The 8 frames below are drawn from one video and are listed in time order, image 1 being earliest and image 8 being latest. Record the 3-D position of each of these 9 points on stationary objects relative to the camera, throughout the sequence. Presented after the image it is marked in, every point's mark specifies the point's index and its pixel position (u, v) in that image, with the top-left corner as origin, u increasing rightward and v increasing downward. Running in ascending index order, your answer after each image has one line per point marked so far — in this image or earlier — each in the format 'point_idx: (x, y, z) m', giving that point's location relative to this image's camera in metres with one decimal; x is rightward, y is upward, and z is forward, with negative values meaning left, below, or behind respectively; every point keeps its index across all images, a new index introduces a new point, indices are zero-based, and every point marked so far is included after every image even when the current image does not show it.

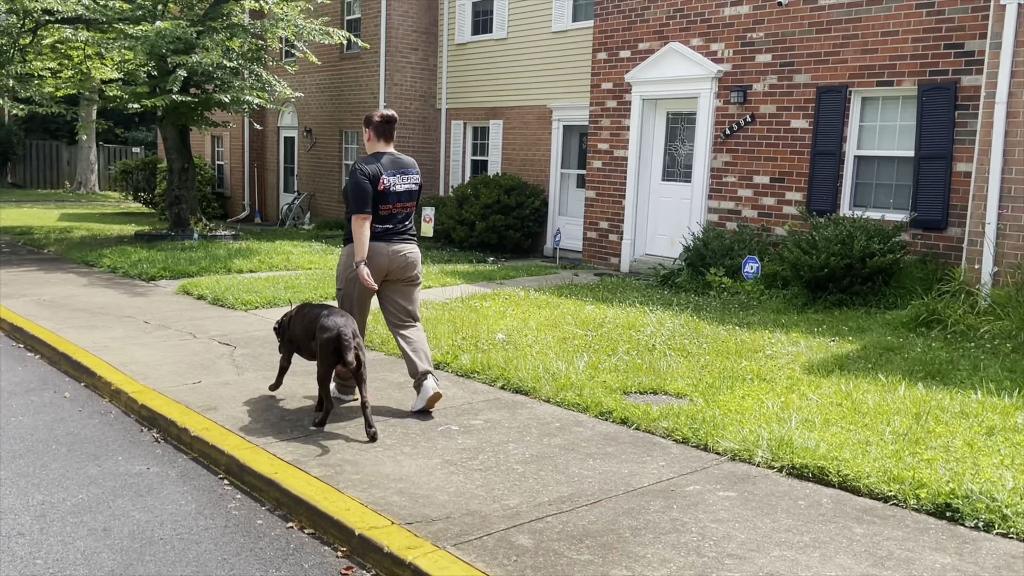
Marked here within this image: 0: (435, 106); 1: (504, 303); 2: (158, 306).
0: (-1.6, +3.7, +18.4) m
1: (-0.1, -0.2, +8.9) m
2: (-3.7, -0.2, +9.4) m
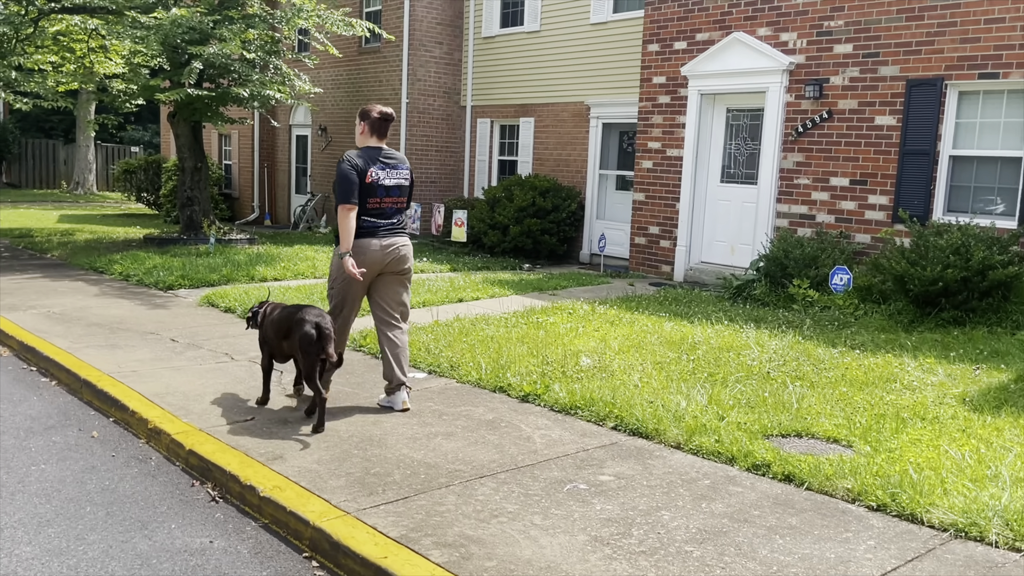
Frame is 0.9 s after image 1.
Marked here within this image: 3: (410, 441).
0: (-1.0, +3.6, +17.5) m
1: (+0.5, -0.3, +8.0) m
2: (-3.1, -0.3, +8.4) m
3: (-0.5, -0.8, +4.6) m
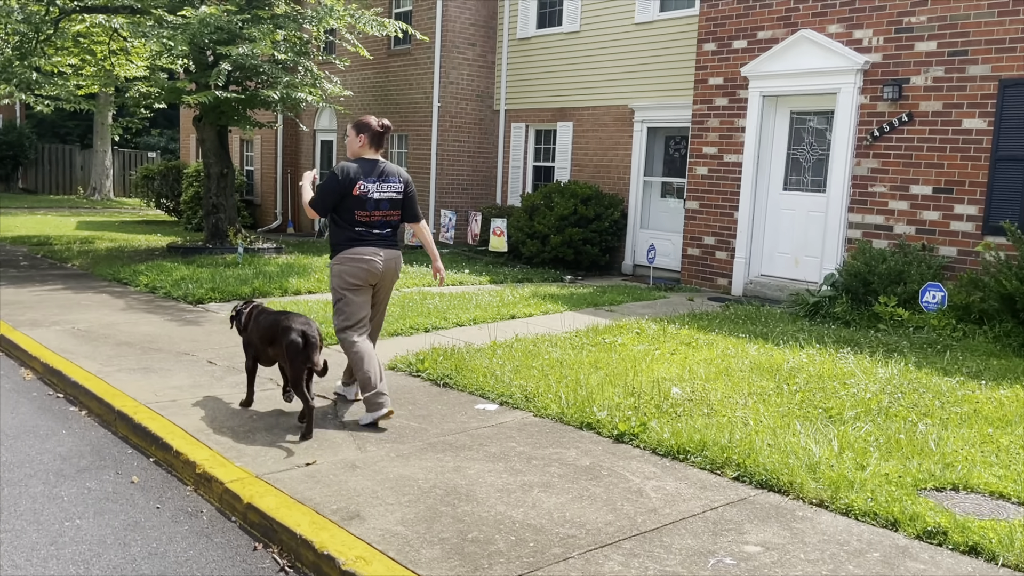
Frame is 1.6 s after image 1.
0: (-0.4, +3.4, +16.8) m
1: (+1.0, -0.4, +7.3) m
2: (-2.6, -0.5, +7.8) m
3: (0.0, -0.9, +4.0) m
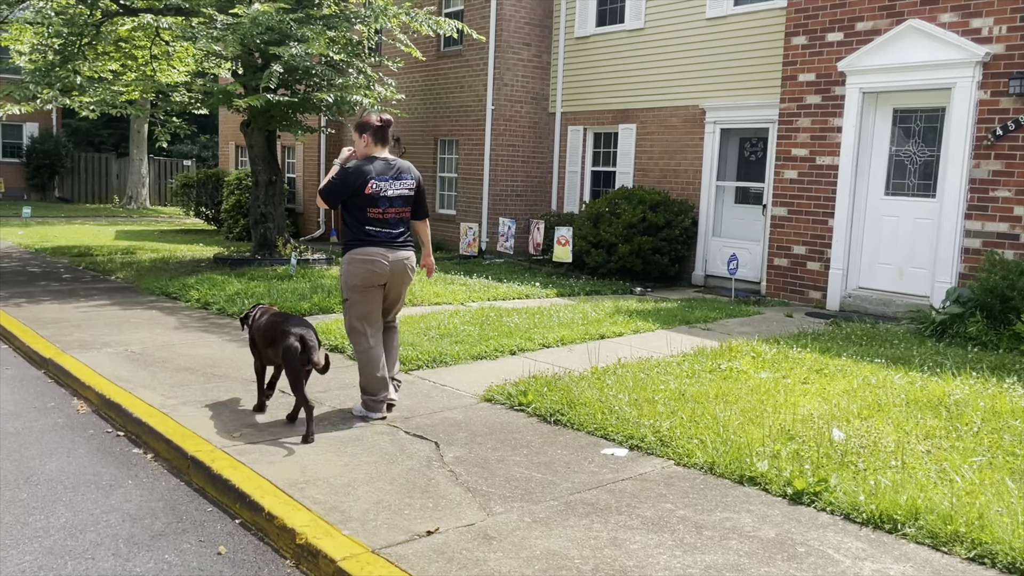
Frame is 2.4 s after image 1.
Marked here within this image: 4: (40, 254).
0: (+0.6, +3.2, +16.1) m
1: (+1.8, -0.6, +6.5) m
2: (-1.8, -0.6, +7.1) m
3: (+0.6, -1.0, +3.2) m
4: (-8.8, +0.6, +16.8) m
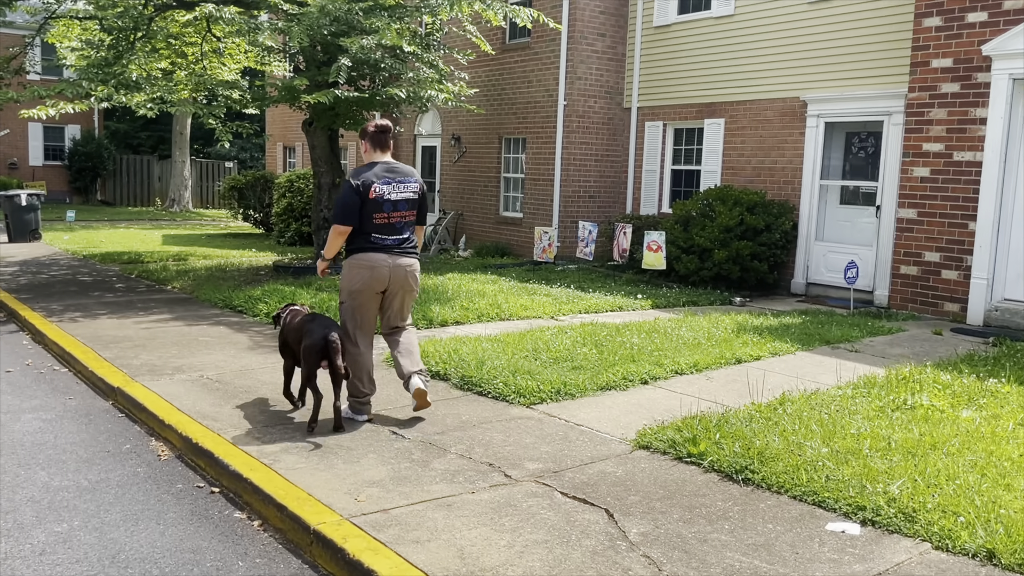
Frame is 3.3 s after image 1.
0: (+1.8, +3.1, +15.1) m
1: (+2.7, -0.7, +5.4) m
2: (-0.9, -0.7, +6.2) m
3: (+1.4, -1.2, +2.2) m
4: (-7.6, +0.5, +16.1) m
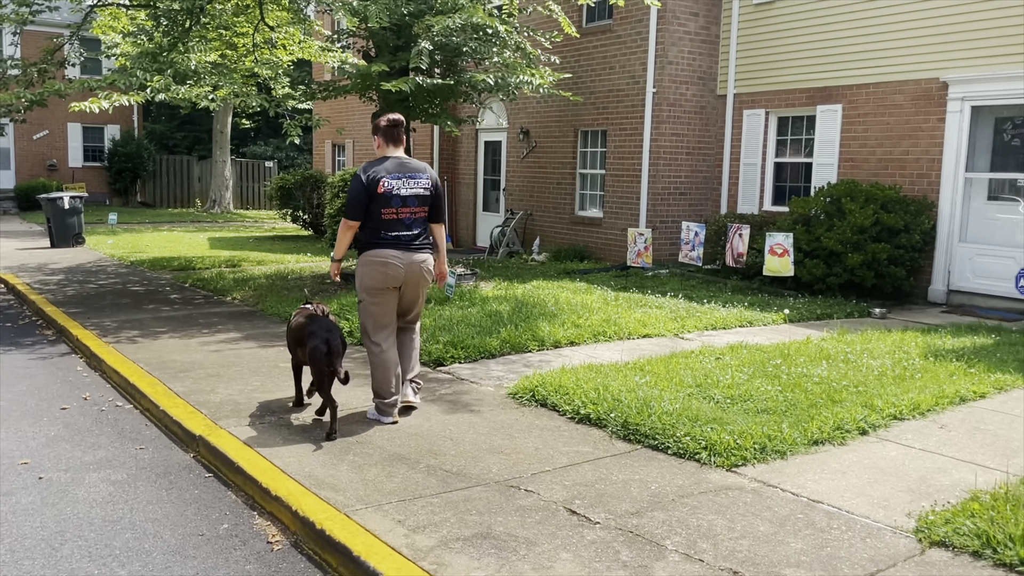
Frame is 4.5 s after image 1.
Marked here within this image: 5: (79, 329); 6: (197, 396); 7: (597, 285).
0: (+3.1, +3.0, +13.7) m
1: (+3.7, -0.8, +4.0) m
2: (+0.1, -0.9, +4.9) m
3: (+2.3, -1.3, +0.8) m
4: (-6.3, +0.3, +15.1) m
5: (-4.5, -0.4, +9.3) m
6: (-2.2, -0.8, +6.3) m
7: (+1.1, 0.0, +11.6) m
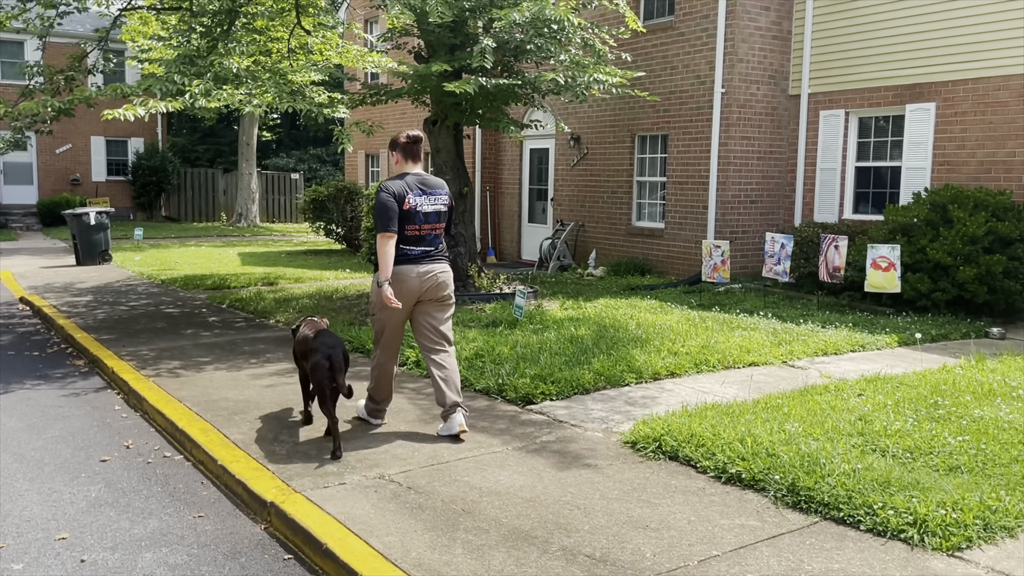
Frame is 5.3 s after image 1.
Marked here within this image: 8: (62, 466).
0: (+3.9, +2.8, +12.7) m
1: (+4.3, -0.9, +3.0) m
2: (+0.8, -1.1, +4.0) m
3: (+2.9, -1.4, -0.2) m
4: (-5.4, 0.0, +14.2) m
5: (-3.7, -0.7, +8.5) m
6: (-1.5, -1.0, +5.4) m
7: (+1.9, -0.2, +10.7) m
8: (-2.8, -1.1, +5.6) m
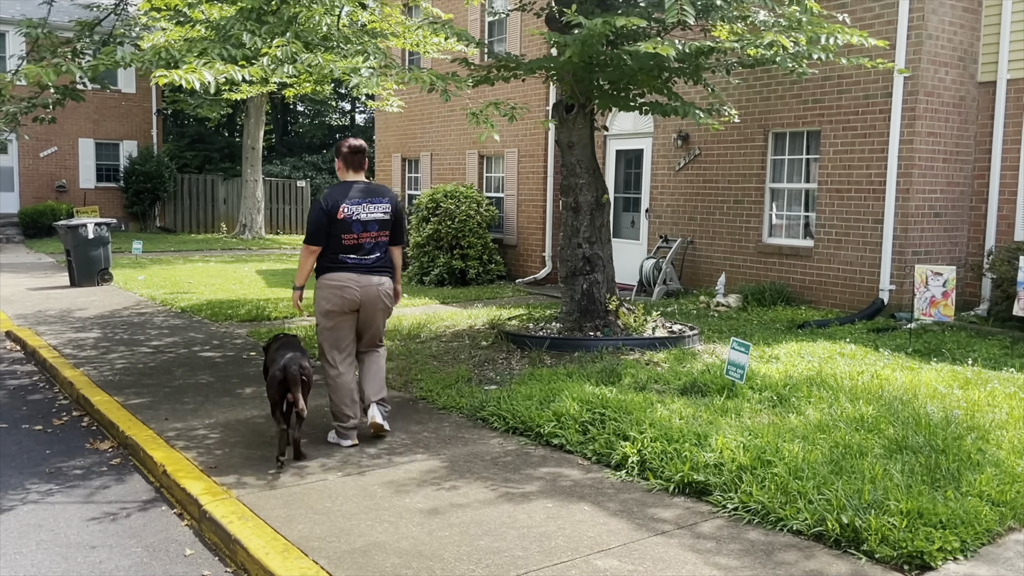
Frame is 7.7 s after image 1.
0: (+5.3, +2.4, +10.2) m
1: (+5.9, -1.2, +0.5) m
2: (+2.4, -1.4, +1.3) m
3: (+4.6, -1.7, -2.8) m
4: (-4.1, -0.4, +11.5) m
5: (-2.2, -1.0, +5.7) m
6: (0.0, -1.3, +2.7) m
7: (+3.3, -0.5, +8.1) m
8: (-1.2, -1.4, +2.9) m
